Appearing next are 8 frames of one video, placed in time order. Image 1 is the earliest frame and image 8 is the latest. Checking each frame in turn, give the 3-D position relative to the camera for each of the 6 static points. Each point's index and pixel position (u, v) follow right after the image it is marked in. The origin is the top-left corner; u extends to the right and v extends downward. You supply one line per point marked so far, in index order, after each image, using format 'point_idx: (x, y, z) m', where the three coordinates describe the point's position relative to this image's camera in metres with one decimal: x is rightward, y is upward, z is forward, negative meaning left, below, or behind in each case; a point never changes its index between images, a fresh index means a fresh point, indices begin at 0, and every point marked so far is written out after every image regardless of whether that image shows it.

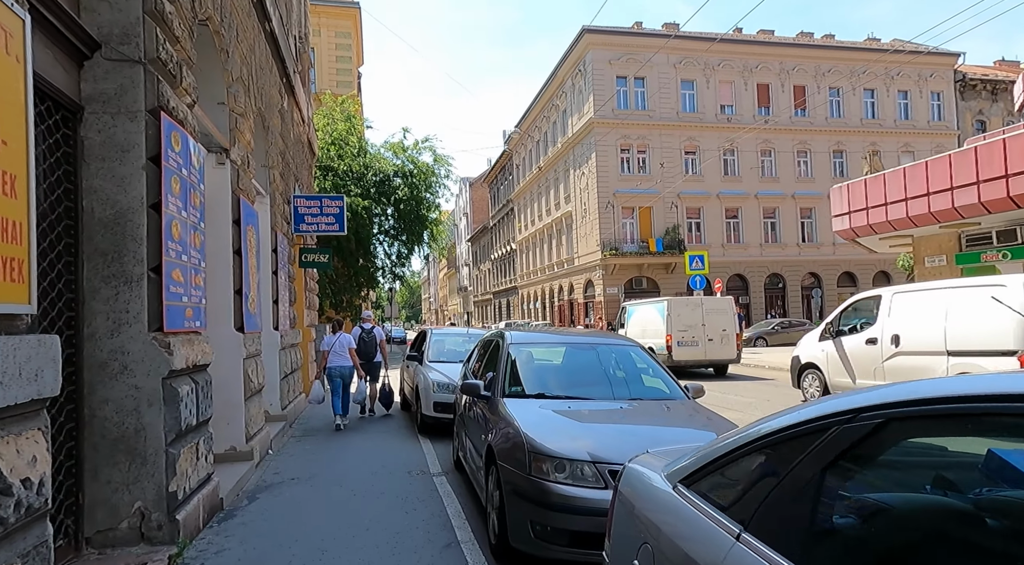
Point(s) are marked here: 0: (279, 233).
0: (-3.4, +0.8, +10.1) m
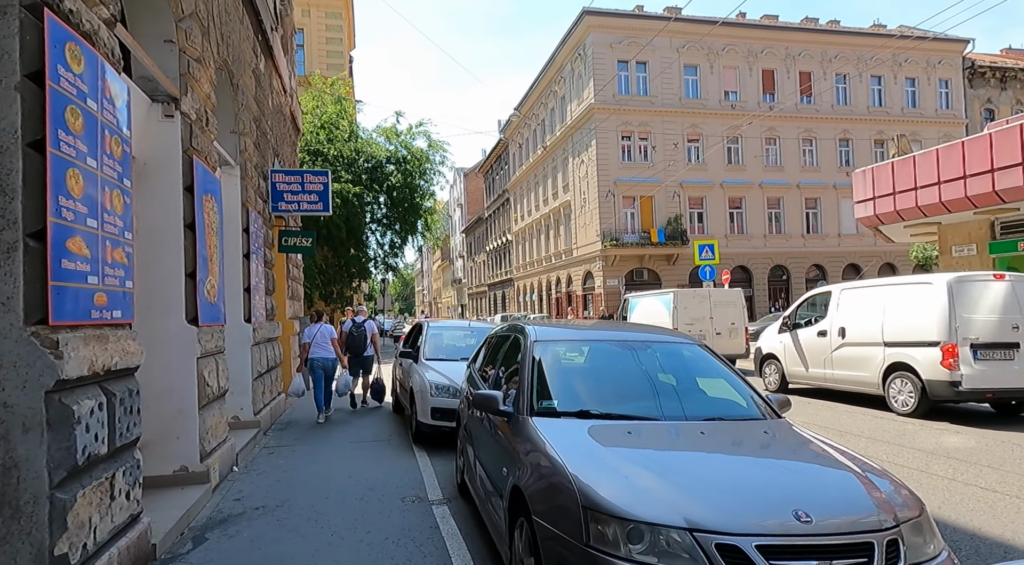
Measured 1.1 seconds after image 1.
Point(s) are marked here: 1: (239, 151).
0: (-3.3, +0.9, +8.8) m
1: (-3.3, +1.6, +8.3) m
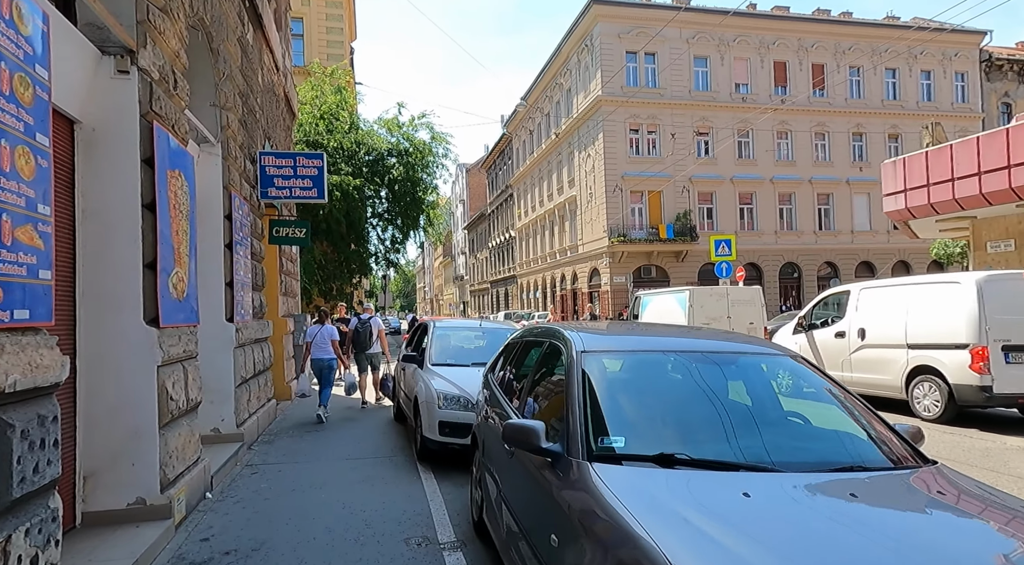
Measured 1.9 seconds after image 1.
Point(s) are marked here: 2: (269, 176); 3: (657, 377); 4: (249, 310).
0: (-3.1, +1.0, +7.8) m
1: (-3.1, +1.7, +7.3) m
2: (-3.3, +1.4, +9.2) m
3: (+0.8, -0.5, +3.6) m
4: (-3.1, -0.3, +8.2) m
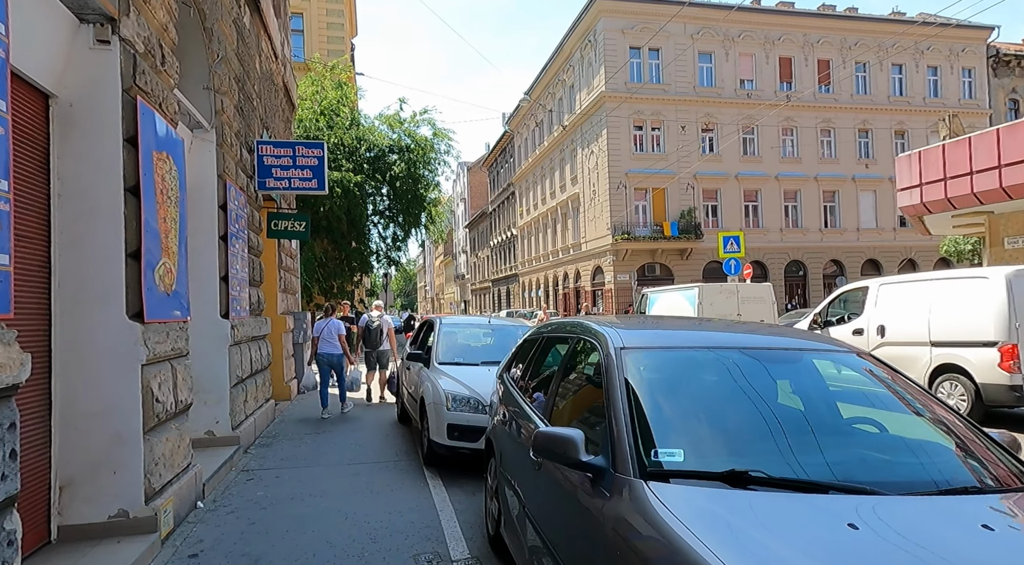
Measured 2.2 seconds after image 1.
0: (-3.0, +1.1, +7.4) m
1: (-3.0, +1.7, +6.9) m
2: (-3.1, +1.5, +8.8) m
3: (+0.9, -0.4, +3.2) m
4: (-3.0, -0.3, +7.7) m
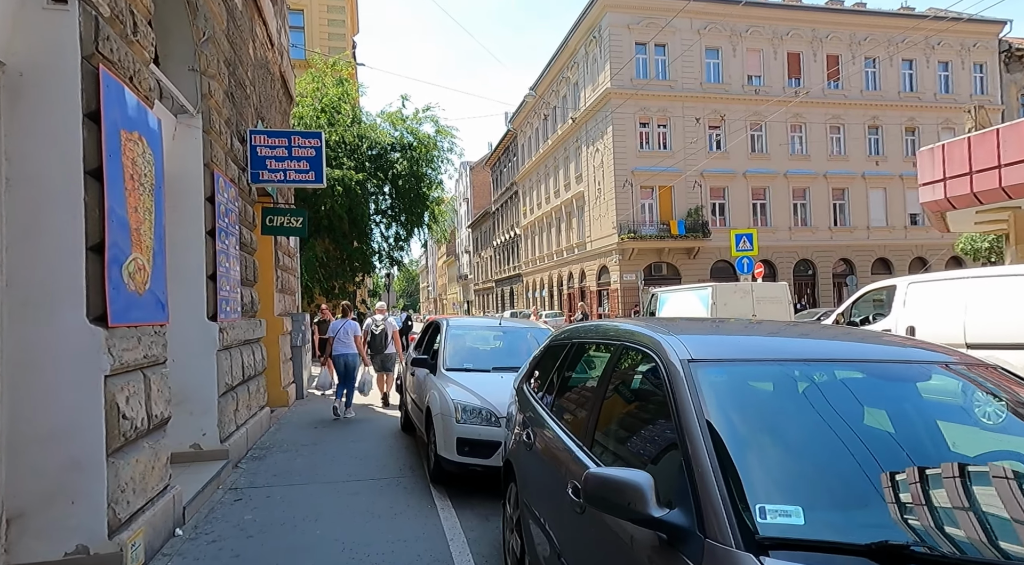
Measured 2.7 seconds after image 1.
0: (-2.9, +1.1, +6.8) m
1: (-2.9, +1.7, +6.3) m
2: (-3.0, +1.5, +8.2) m
3: (+1.0, -0.4, +2.6) m
4: (-2.9, -0.3, +7.2) m
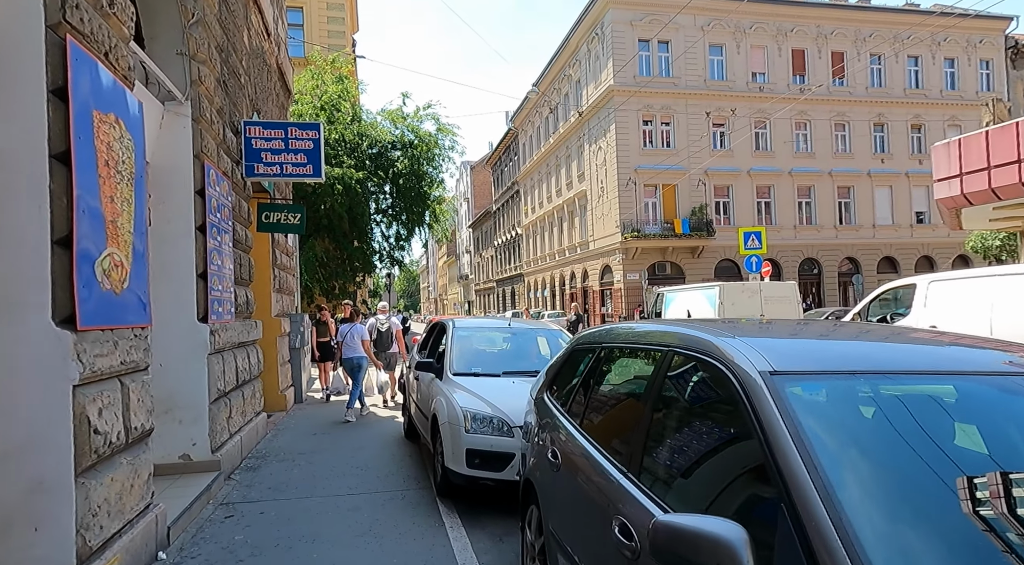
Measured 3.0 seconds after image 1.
0: (-2.8, +1.1, +6.4) m
1: (-2.8, +1.7, +5.9) m
2: (-2.9, +1.5, +7.8) m
3: (+1.1, -0.4, +2.2) m
4: (-2.8, -0.3, +6.8) m
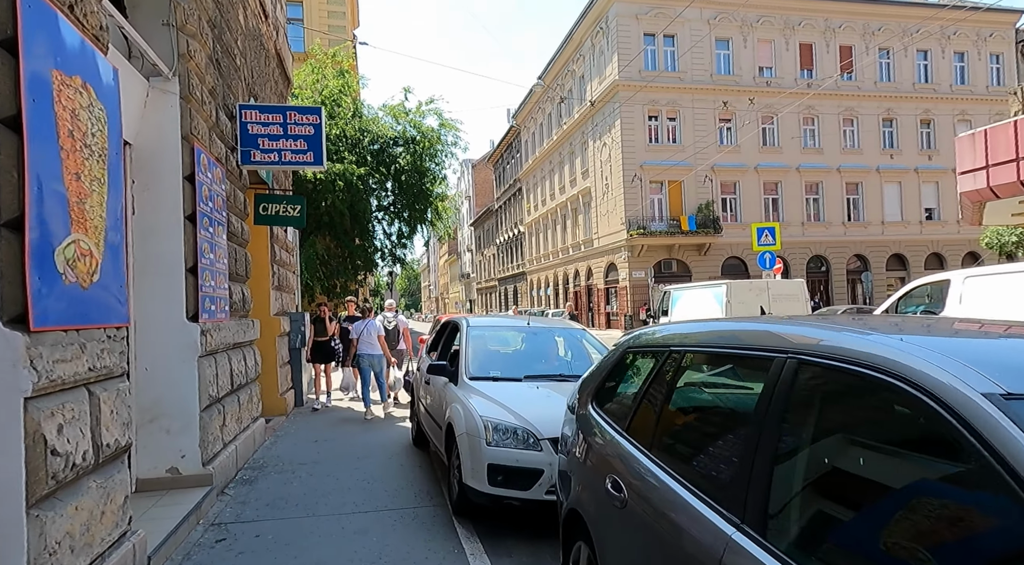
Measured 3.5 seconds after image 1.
0: (-2.6, +1.1, +5.8) m
1: (-2.6, +1.8, +5.3) m
2: (-2.8, +1.6, +7.3) m
3: (+1.3, -0.4, +1.7) m
4: (-2.6, -0.2, +6.2) m
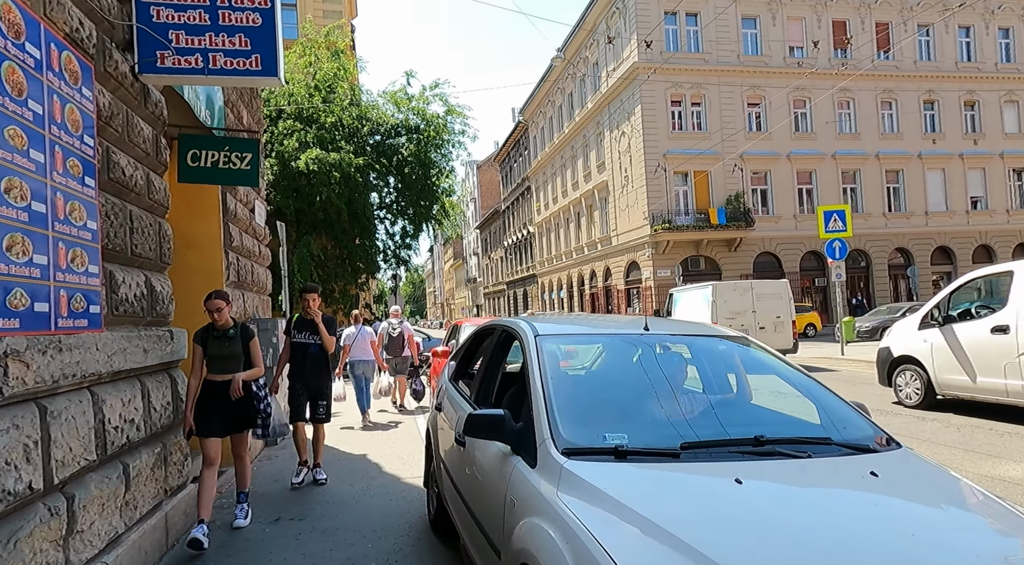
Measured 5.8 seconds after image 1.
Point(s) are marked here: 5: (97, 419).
0: (-2.2, +1.2, +3.0) m
1: (-2.1, +1.9, +2.5) m
2: (-2.3, +1.6, +4.5) m
3: (+1.7, -0.2, -1.2) m
4: (-2.1, -0.1, +3.4) m
5: (-2.1, -0.7, +3.4) m
